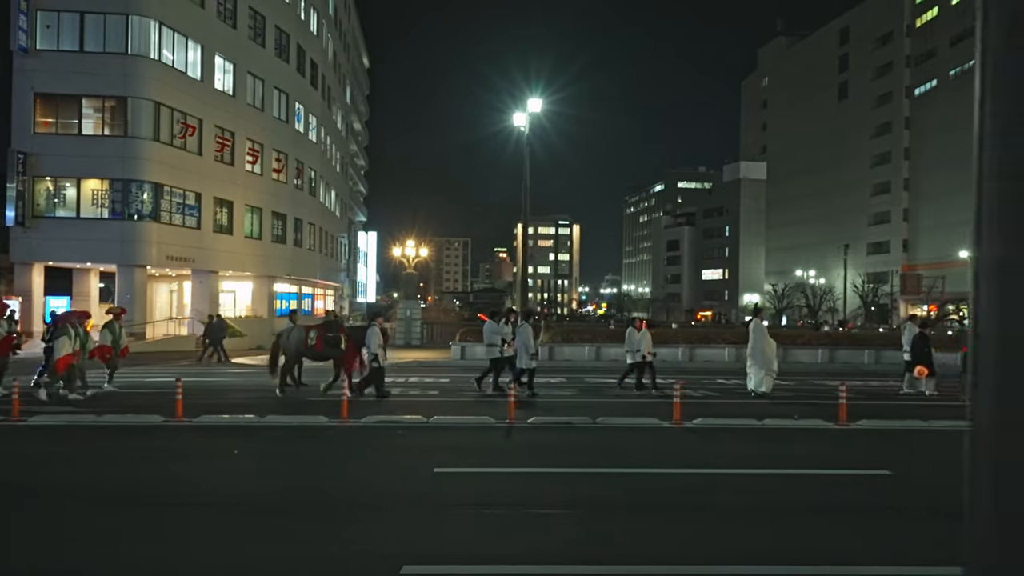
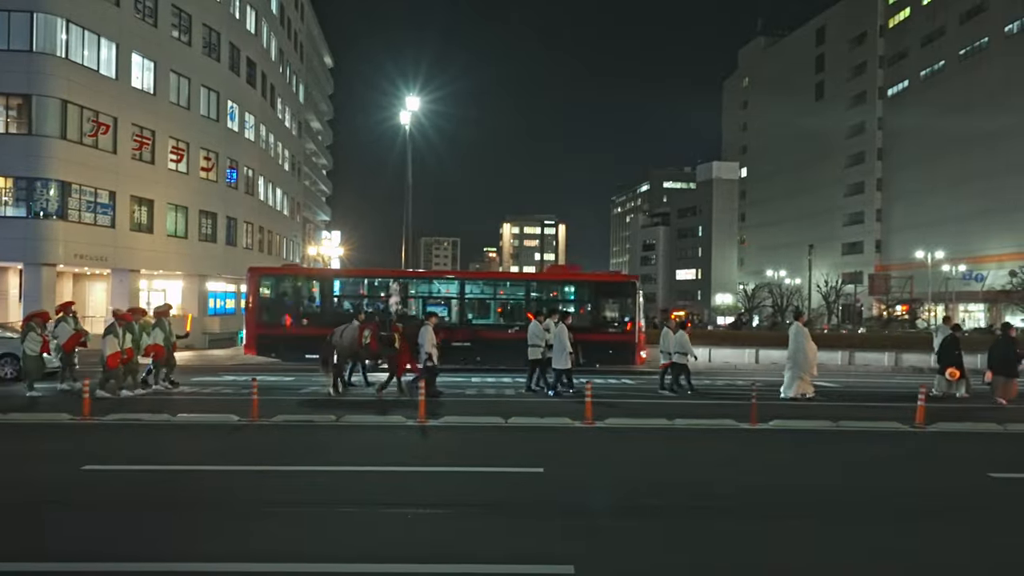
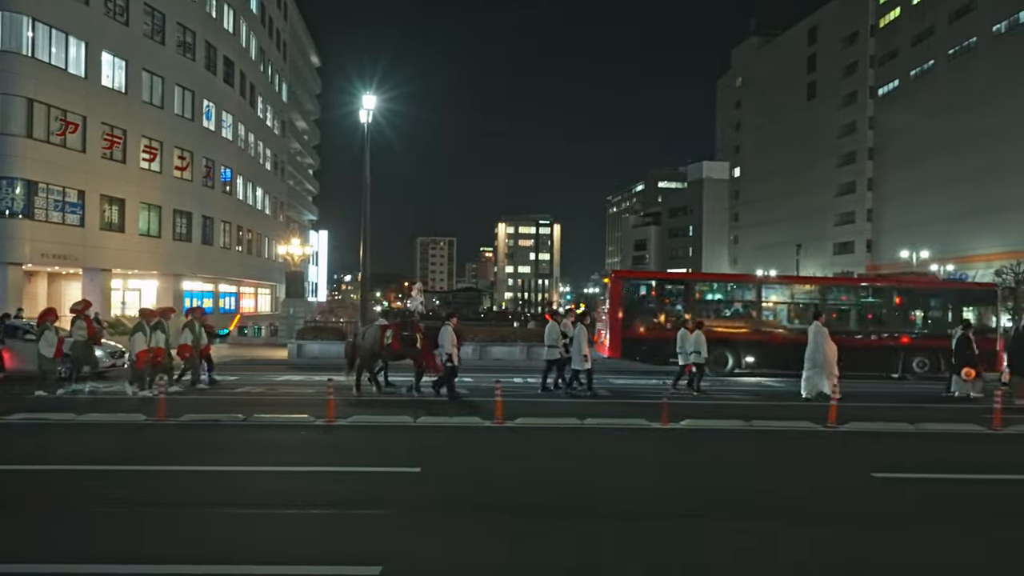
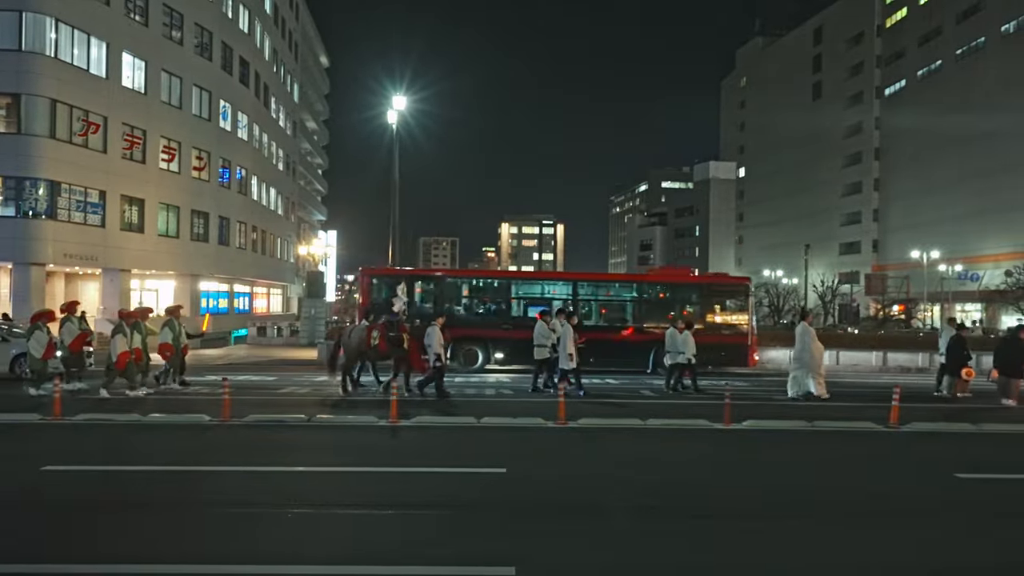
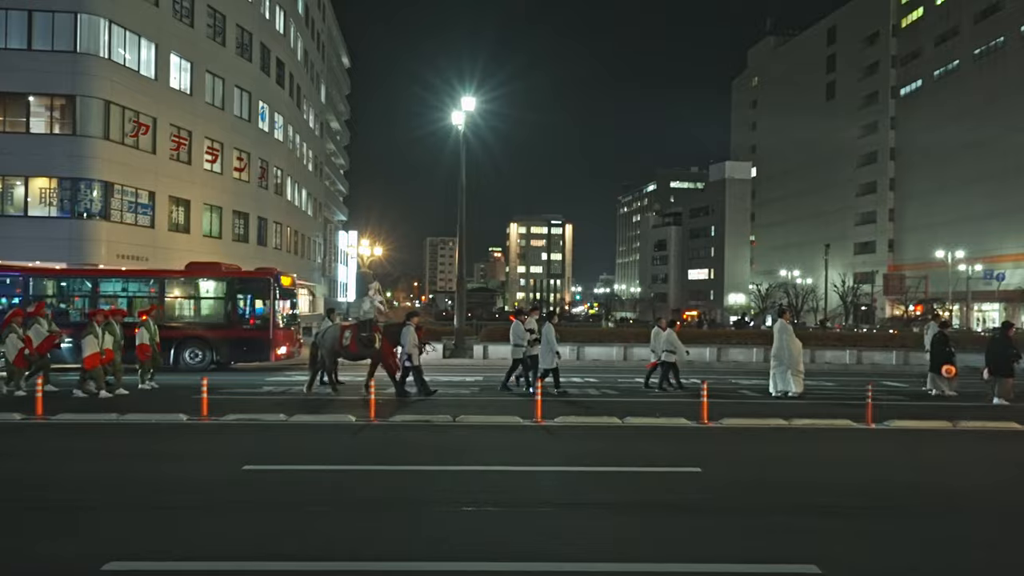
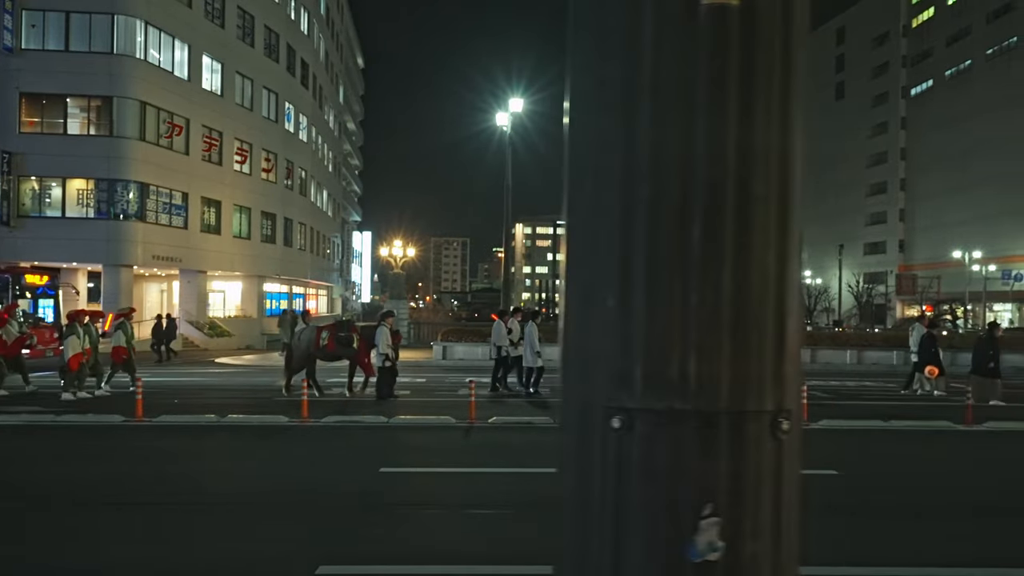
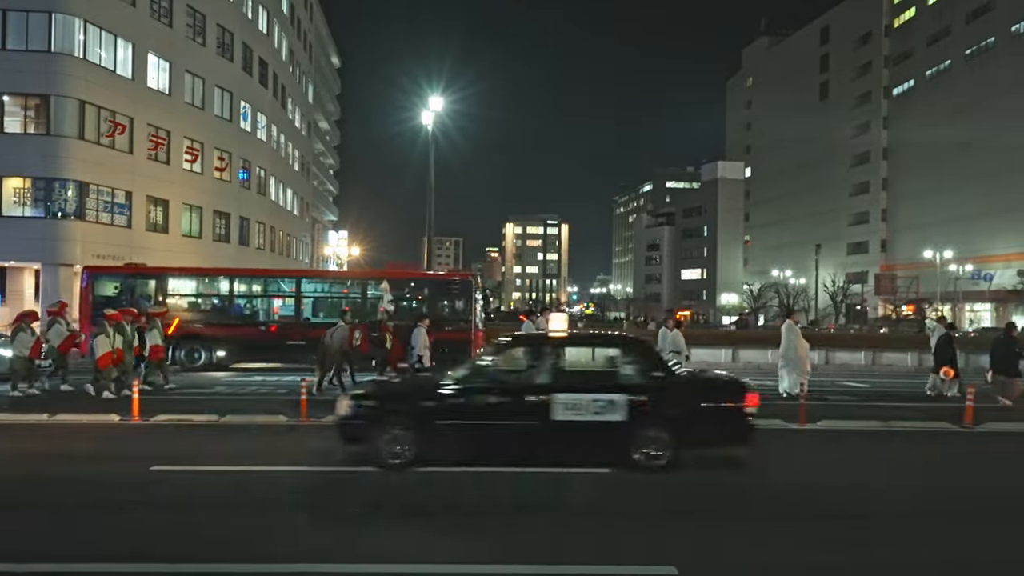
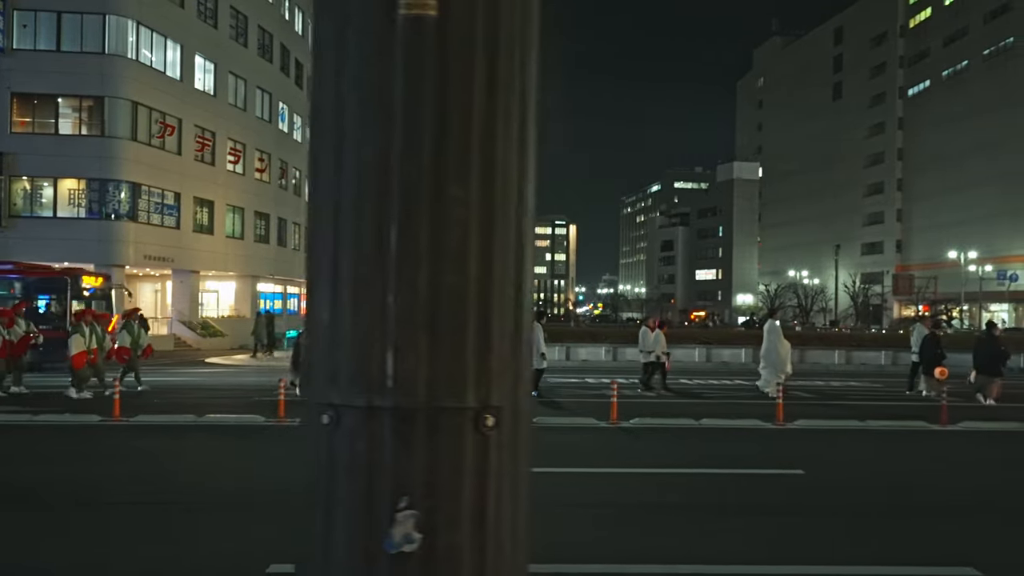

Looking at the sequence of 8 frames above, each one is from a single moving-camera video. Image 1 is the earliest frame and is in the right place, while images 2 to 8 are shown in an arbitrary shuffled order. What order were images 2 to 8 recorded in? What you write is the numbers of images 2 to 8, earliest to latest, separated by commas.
6, 8, 5, 7, 2, 4, 3
